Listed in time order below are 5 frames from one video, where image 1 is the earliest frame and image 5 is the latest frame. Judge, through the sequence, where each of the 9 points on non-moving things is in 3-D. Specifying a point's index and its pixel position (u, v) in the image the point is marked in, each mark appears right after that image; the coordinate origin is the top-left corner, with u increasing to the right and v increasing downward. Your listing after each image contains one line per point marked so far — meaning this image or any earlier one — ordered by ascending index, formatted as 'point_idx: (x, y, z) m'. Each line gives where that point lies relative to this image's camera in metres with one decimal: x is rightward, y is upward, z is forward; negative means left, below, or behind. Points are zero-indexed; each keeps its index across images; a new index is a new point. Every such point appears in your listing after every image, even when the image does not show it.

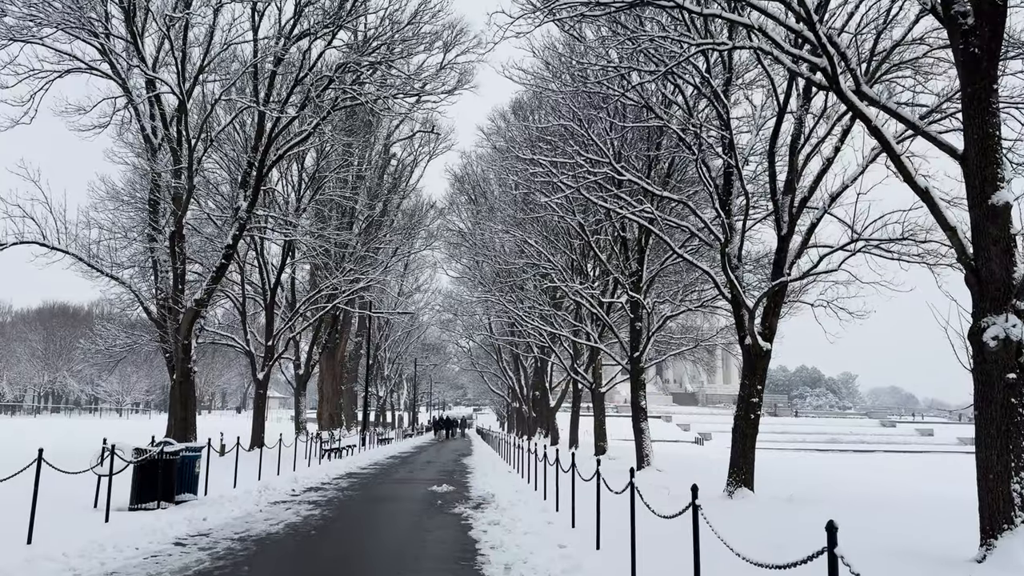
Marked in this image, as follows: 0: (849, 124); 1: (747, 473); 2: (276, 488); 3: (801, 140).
0: (+5.8, +2.8, +13.7) m
1: (+4.0, -3.2, +13.5) m
2: (-3.8, -3.2, +12.7) m
3: (+5.3, +2.7, +14.4) m
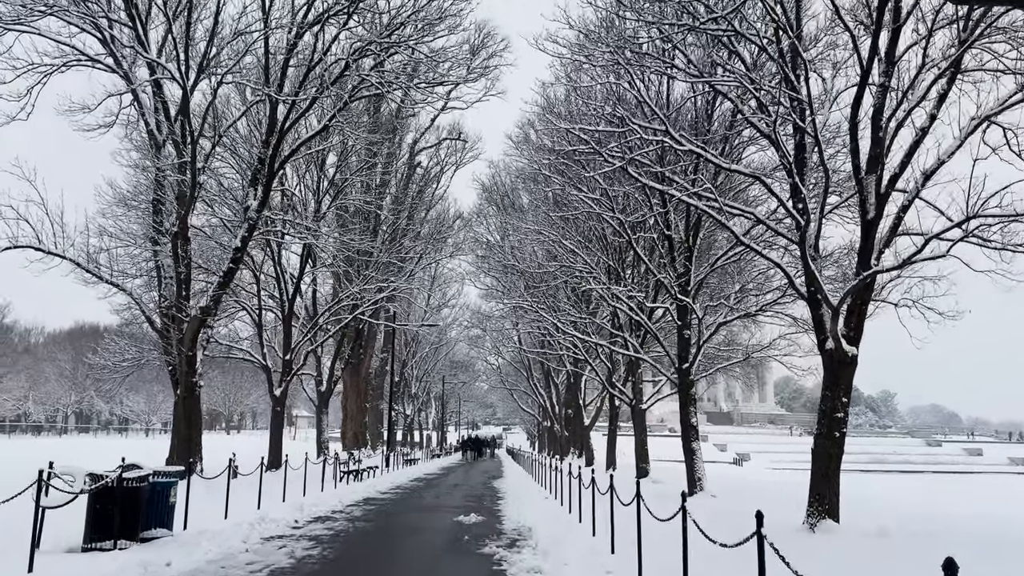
0: (+6.4, +2.9, +11.7) m
1: (+4.6, -3.1, +11.4) m
2: (-3.2, -3.1, +10.8) m
3: (+5.8, +2.7, +12.4) m
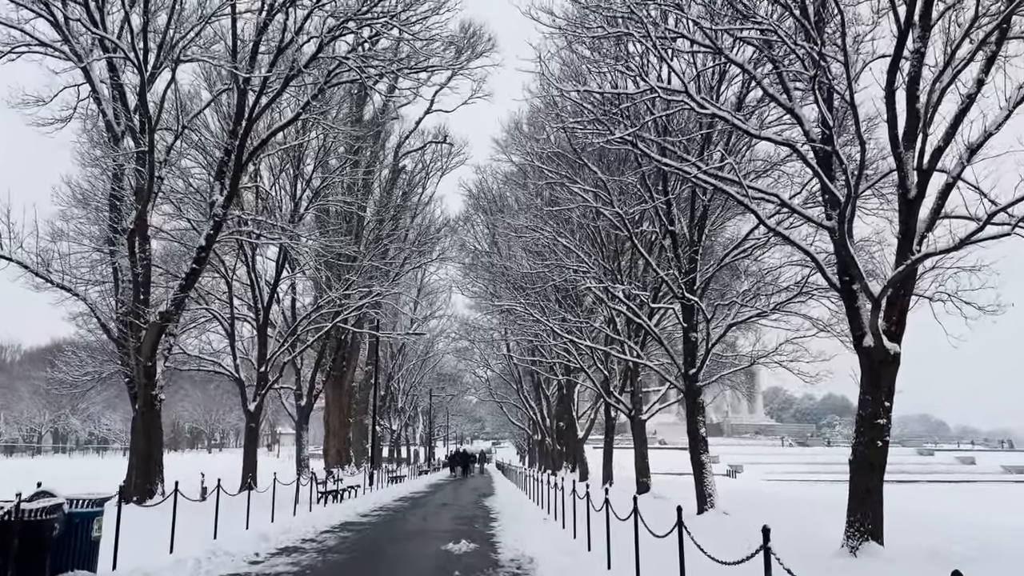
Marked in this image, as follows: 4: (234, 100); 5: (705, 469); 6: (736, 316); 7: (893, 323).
0: (+6.3, +3.1, +10.3) m
1: (+4.5, -2.9, +9.9) m
2: (-3.2, -3.1, +9.2) m
3: (+5.7, +2.9, +11.0) m
4: (-6.5, +4.4, +18.4) m
5: (+4.1, -3.8, +16.6) m
6: (+4.9, -0.6, +17.2) m
7: (+5.0, -0.5, +10.5) m
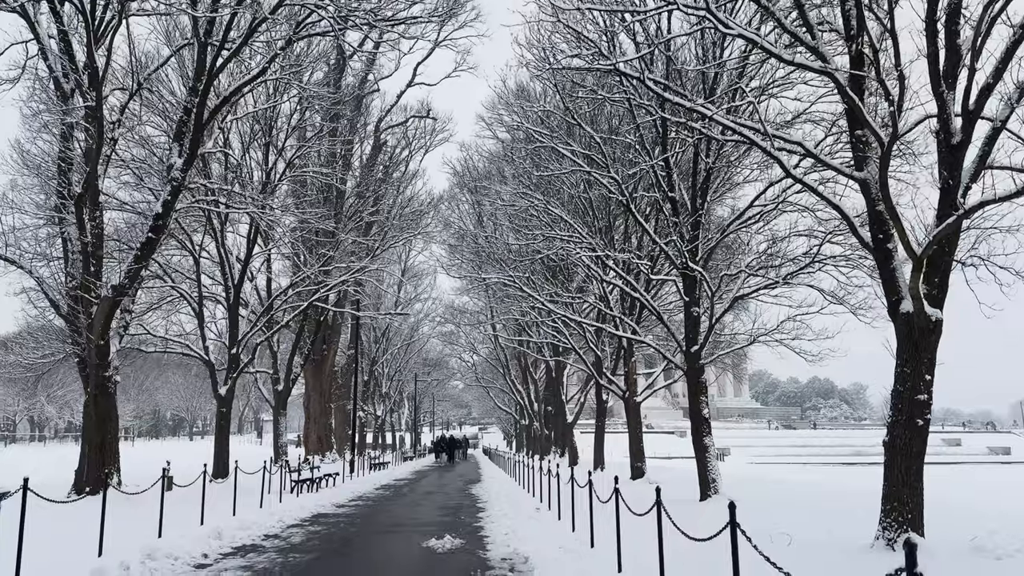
0: (+6.1, +3.6, +9.1) m
1: (+4.4, -2.5, +8.7) m
2: (-3.3, -2.6, +7.9) m
3: (+5.6, +3.4, +9.8) m
4: (-6.7, +4.9, +16.9) m
5: (+3.8, -3.2, +15.4) m
6: (+4.6, 0.0, +16.0) m
7: (+4.9, 0.0, +9.2) m
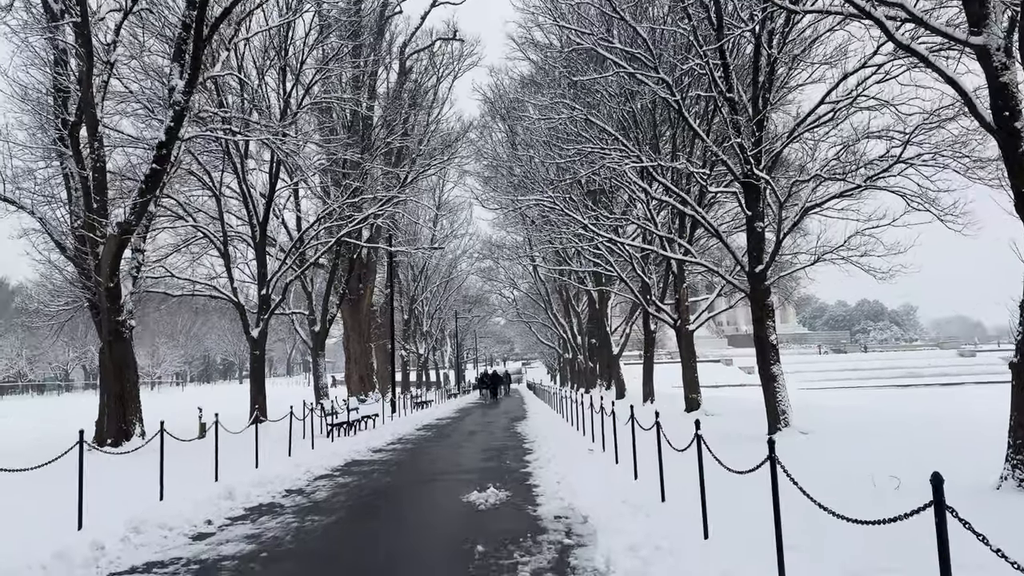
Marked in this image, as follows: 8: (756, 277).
0: (+6.4, +4.7, +7.0) m
1: (+4.9, -1.4, +7.2) m
2: (-2.8, -2.0, +6.8) m
3: (+5.9, +4.5, +7.7) m
4: (-6.2, +6.2, +15.3) m
5: (+4.7, -1.7, +13.9) m
6: (+5.4, +1.6, +14.2) m
7: (+5.3, +1.1, +7.5) m
8: (+4.4, +0.2, +14.3) m
